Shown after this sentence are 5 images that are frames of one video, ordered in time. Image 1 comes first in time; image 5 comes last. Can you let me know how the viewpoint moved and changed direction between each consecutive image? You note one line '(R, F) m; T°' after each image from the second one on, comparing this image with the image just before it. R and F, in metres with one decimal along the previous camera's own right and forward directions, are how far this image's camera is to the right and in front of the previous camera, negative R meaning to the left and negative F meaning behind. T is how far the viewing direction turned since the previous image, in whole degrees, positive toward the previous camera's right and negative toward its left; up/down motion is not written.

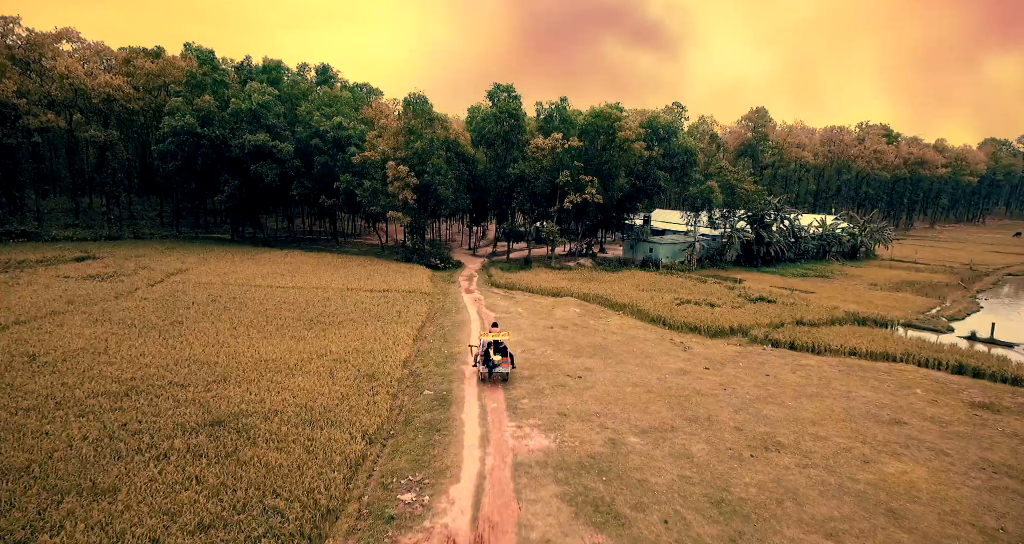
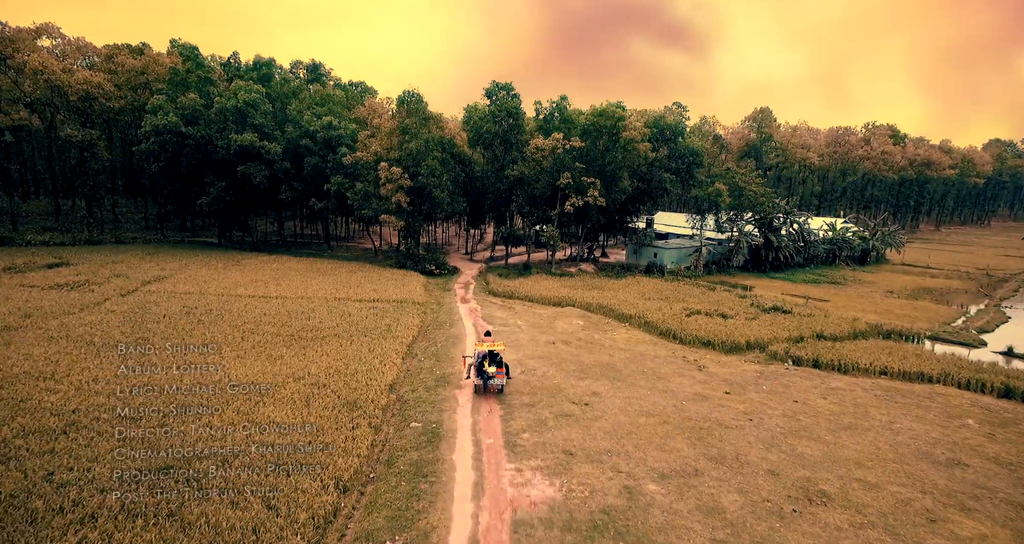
(0.0, +1.9) m; 0°
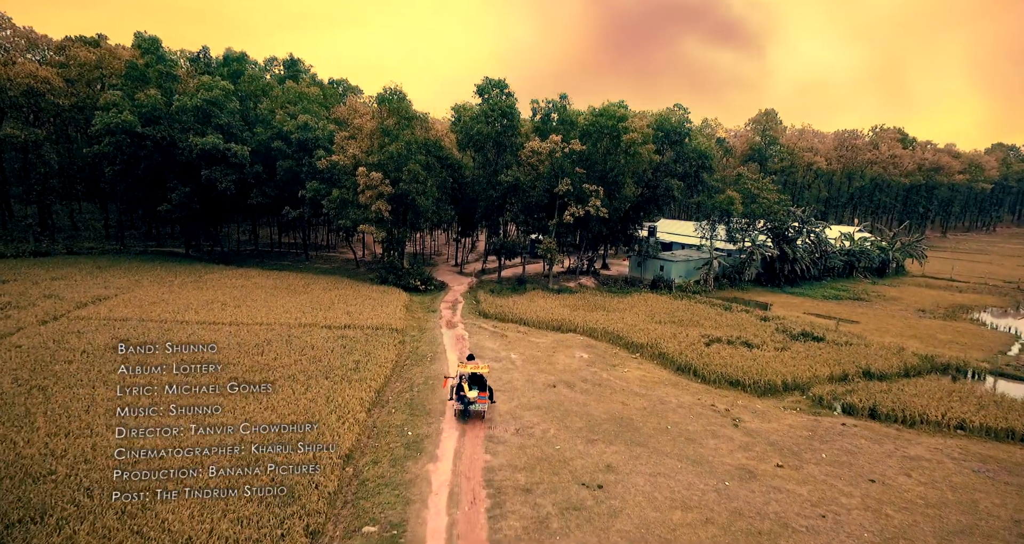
(+0.1, +3.9) m; +1°
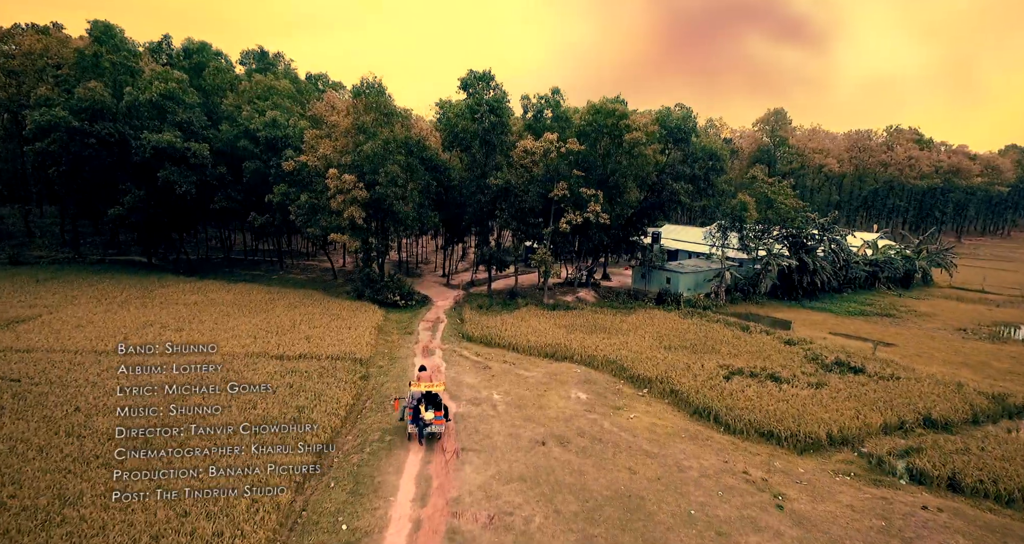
(+0.6, +3.9) m; 0°
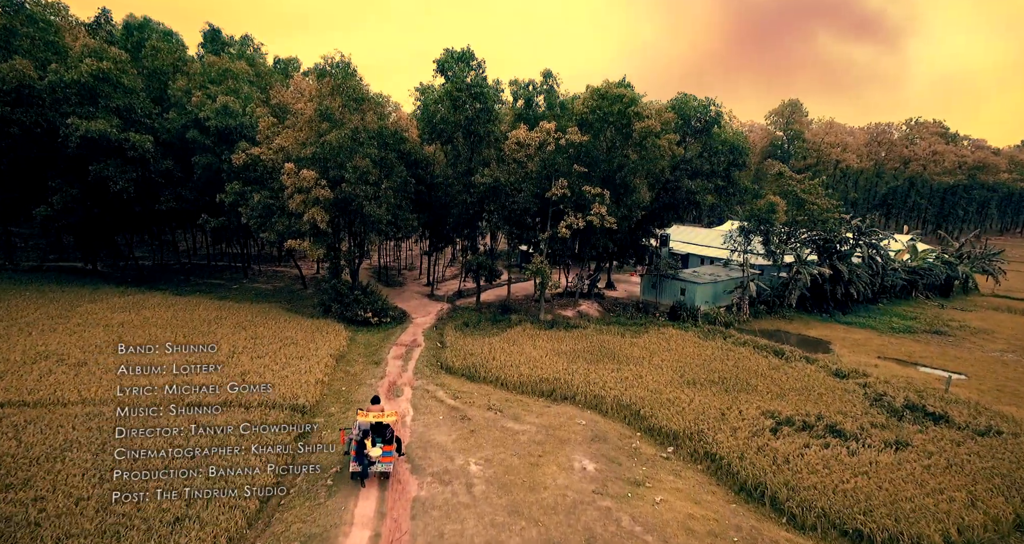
(+0.4, +4.9) m; 0°
